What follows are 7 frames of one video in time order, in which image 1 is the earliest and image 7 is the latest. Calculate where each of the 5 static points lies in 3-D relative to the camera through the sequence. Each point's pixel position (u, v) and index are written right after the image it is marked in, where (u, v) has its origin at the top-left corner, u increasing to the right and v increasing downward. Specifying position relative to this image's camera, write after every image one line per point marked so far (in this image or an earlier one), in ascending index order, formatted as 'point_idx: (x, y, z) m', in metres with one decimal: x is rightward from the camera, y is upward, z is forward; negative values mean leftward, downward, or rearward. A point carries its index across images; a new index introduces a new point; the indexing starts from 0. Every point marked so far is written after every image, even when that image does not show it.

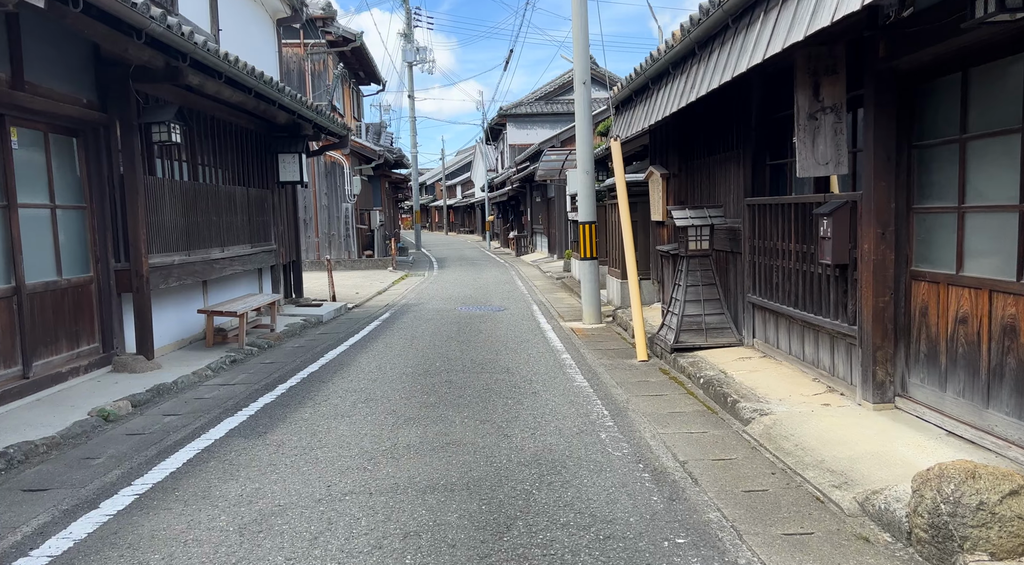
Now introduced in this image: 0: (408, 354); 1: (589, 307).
0: (-1.3, -0.9, +10.4) m
1: (+1.2, -0.4, +13.3) m
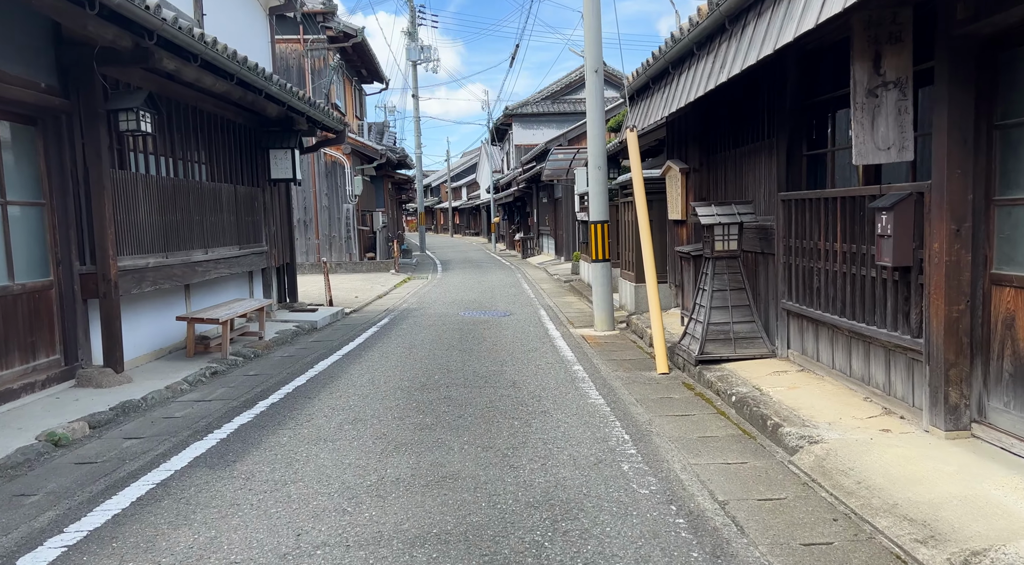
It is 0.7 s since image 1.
0: (-1.2, -0.9, +9.6) m
1: (+1.3, -0.4, +12.4) m
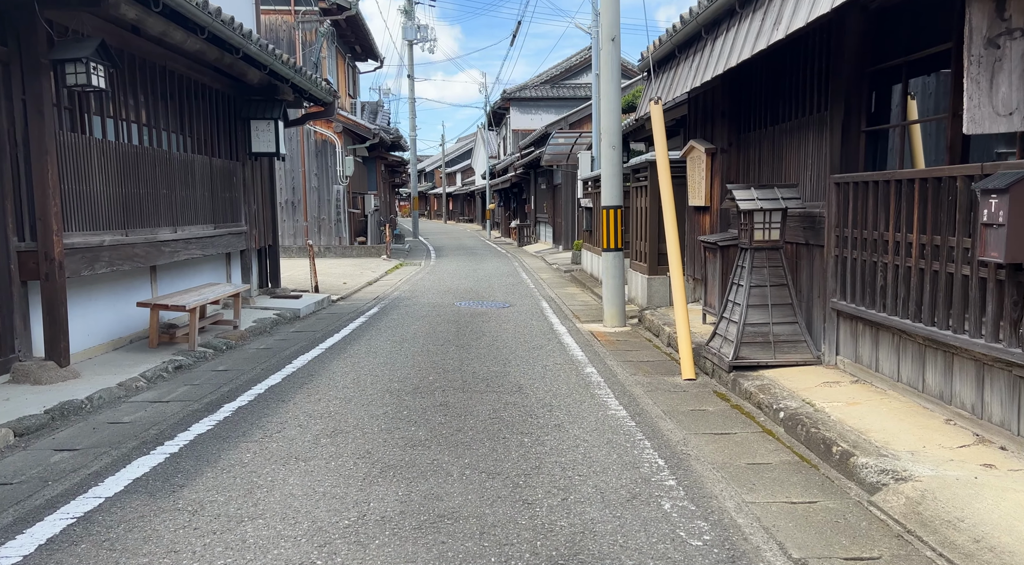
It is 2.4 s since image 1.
0: (-1.2, -0.8, +8.5) m
1: (+1.3, -0.3, +11.3) m
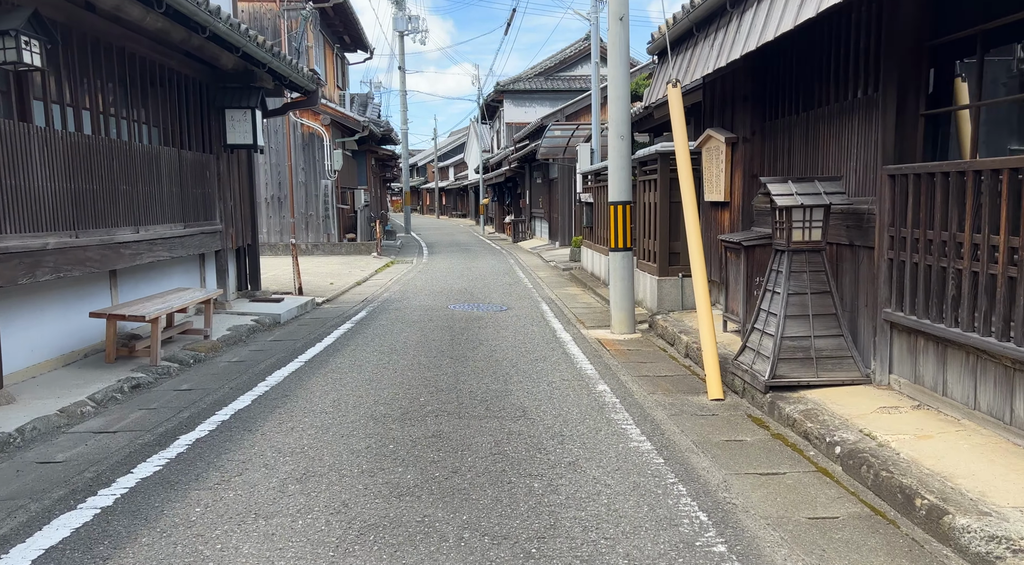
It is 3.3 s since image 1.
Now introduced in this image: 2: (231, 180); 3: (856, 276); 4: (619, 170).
0: (-1.2, -0.9, +7.5) m
1: (+1.3, -0.4, +10.4) m
2: (-4.0, +1.5, +12.3) m
3: (+2.6, 0.0, +6.4) m
4: (+1.3, +1.3, +10.2) m
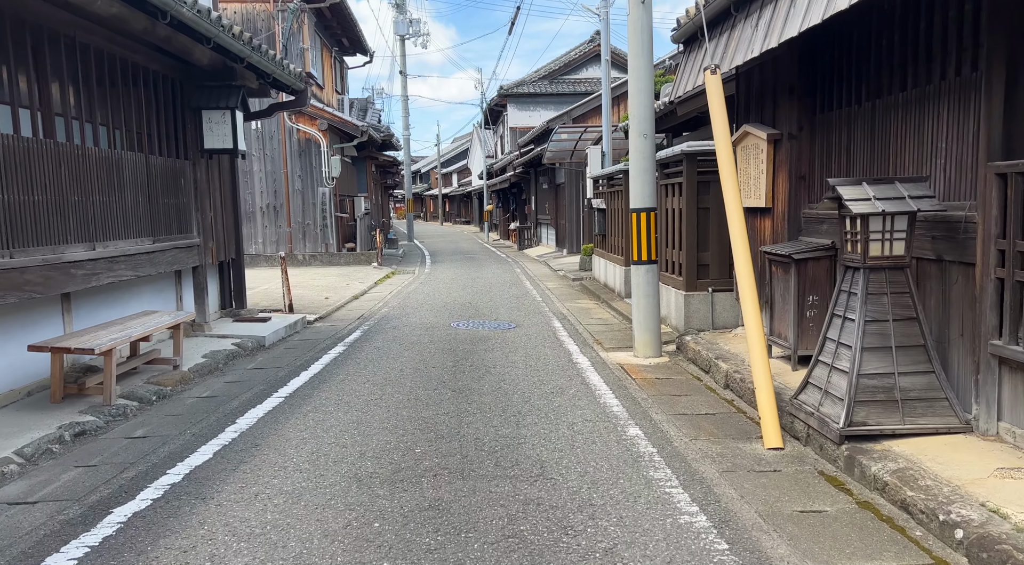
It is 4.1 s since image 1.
0: (-1.1, -1.0, +6.3) m
1: (+1.4, -0.5, +9.2) m
2: (-3.9, +1.2, +11.1) m
3: (+2.7, -0.1, +5.2) m
4: (+1.4, +1.2, +9.0) m
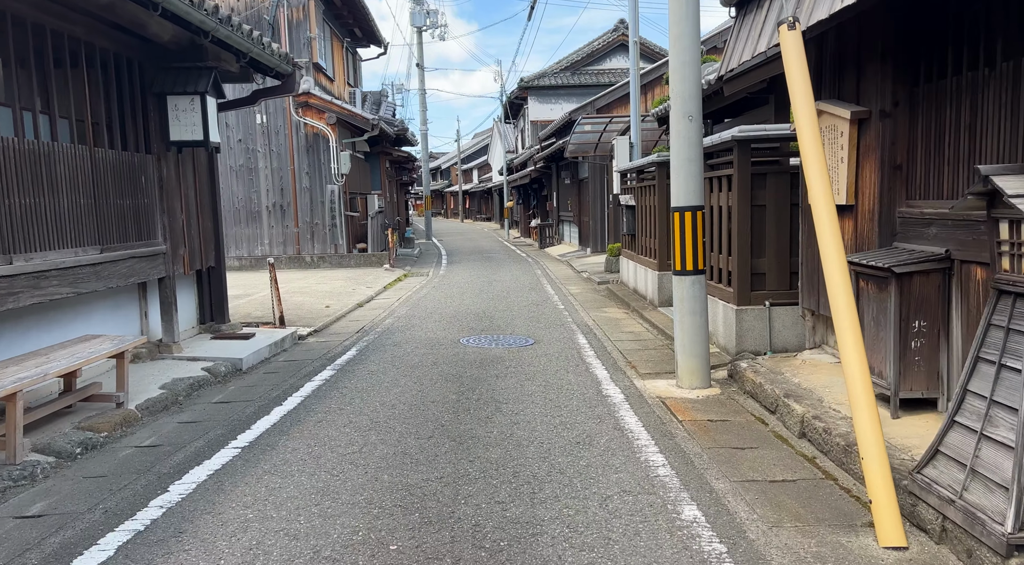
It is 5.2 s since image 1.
0: (-1.0, -1.2, +4.8) m
1: (+1.5, -0.7, +7.6) m
2: (-3.7, +1.1, +9.6) m
3: (+2.7, -0.2, +3.6) m
4: (+1.5, +1.0, +7.4) m
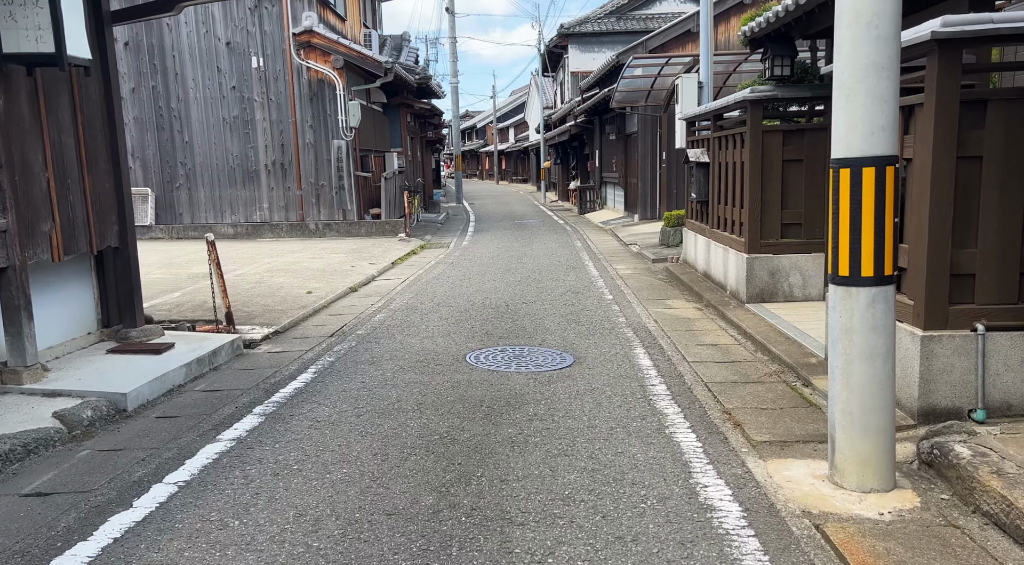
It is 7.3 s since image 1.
0: (-1.0, -1.4, +1.5) m
1: (+1.7, -0.7, +4.2) m
2: (-3.5, +1.1, +6.4) m
3: (+2.6, -0.5, +0.1) m
4: (+1.6, +1.0, +3.9) m
